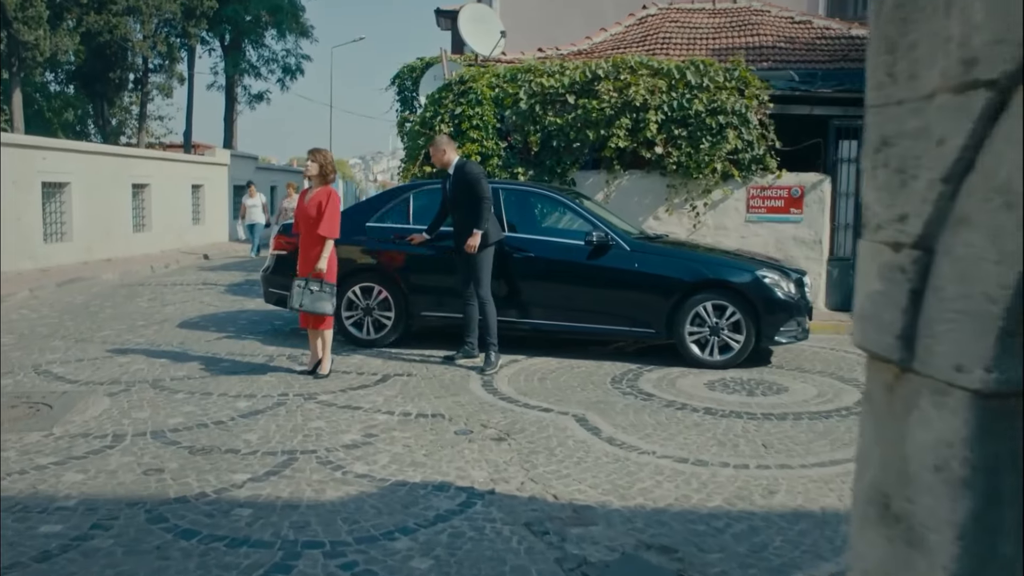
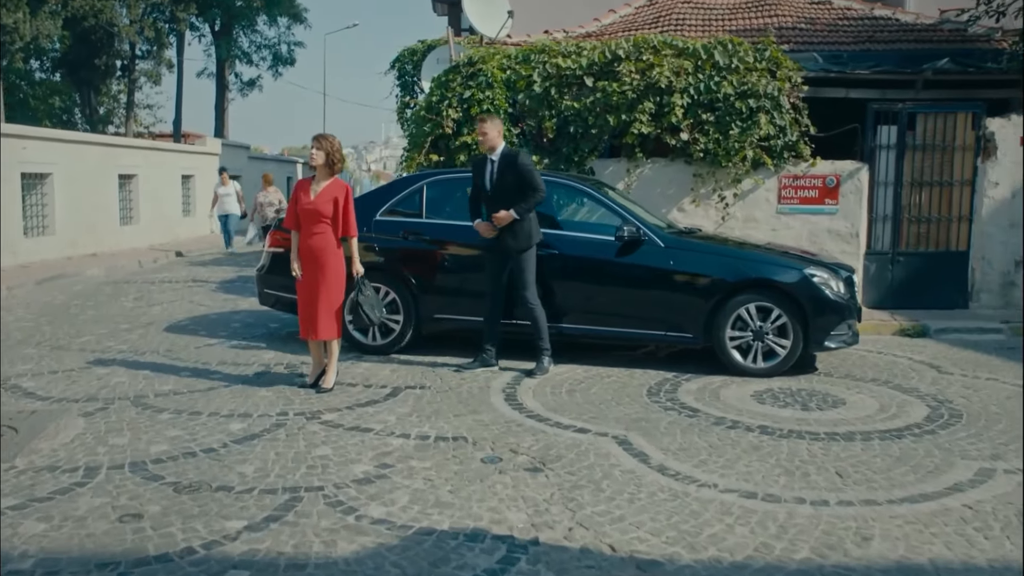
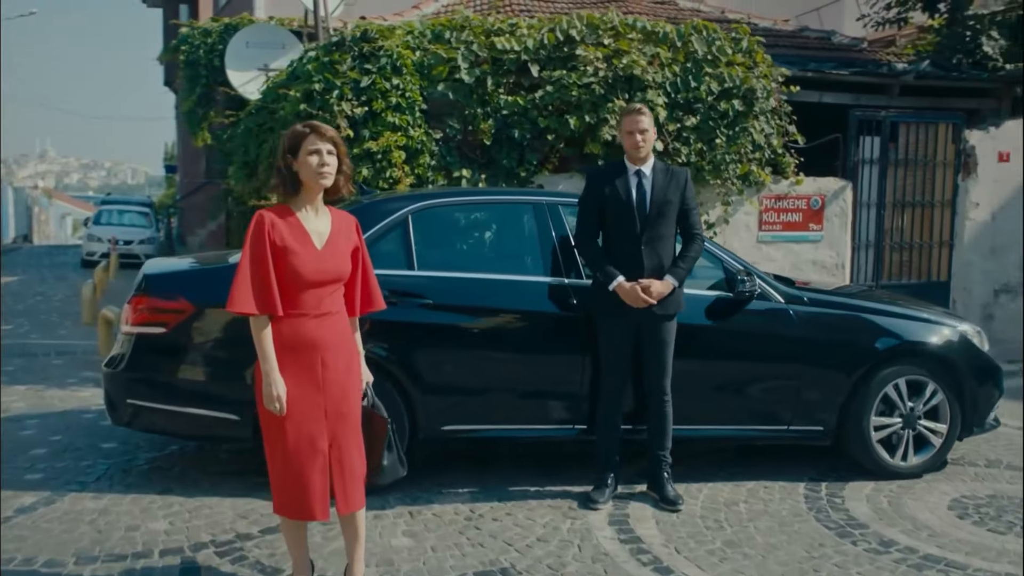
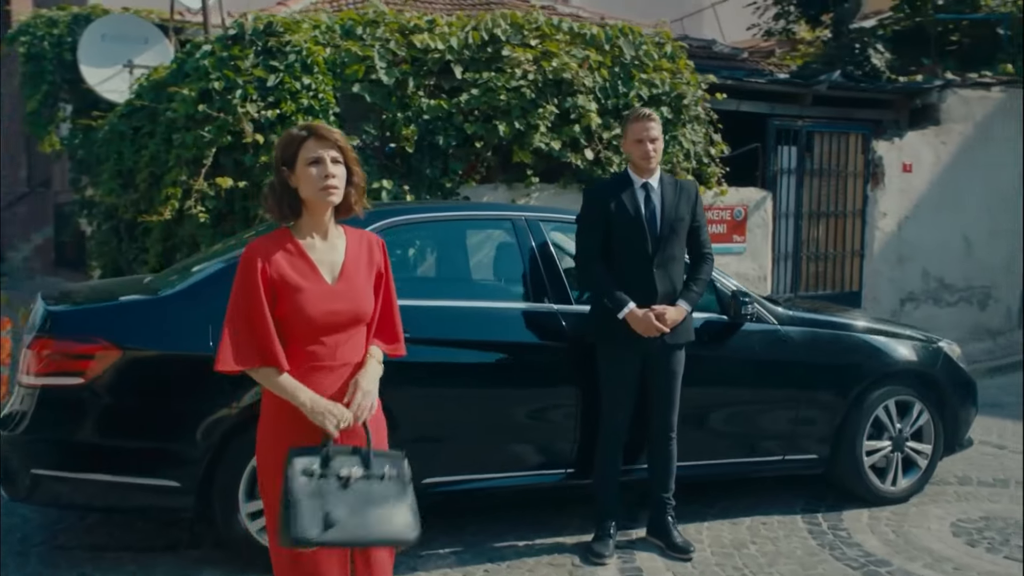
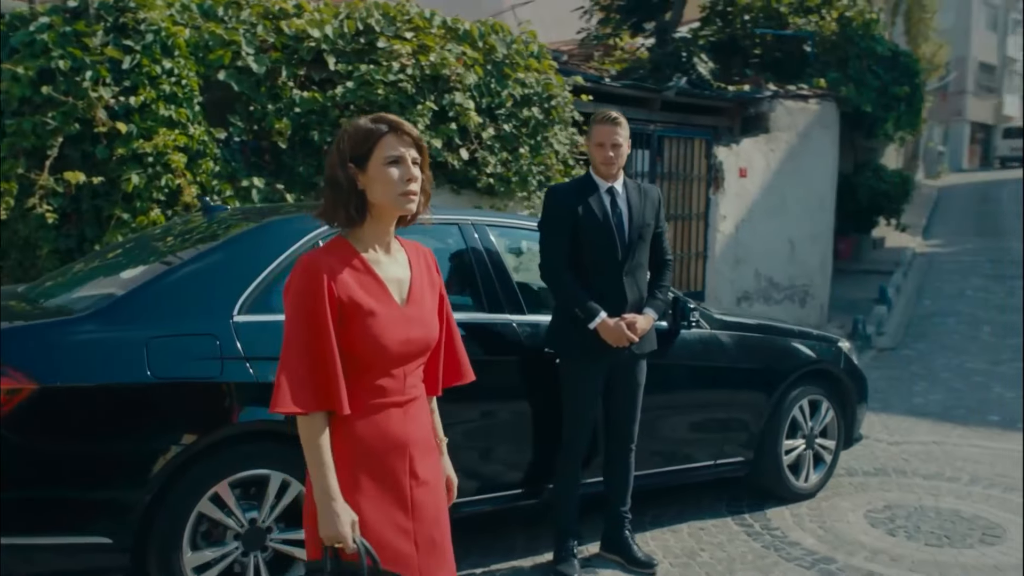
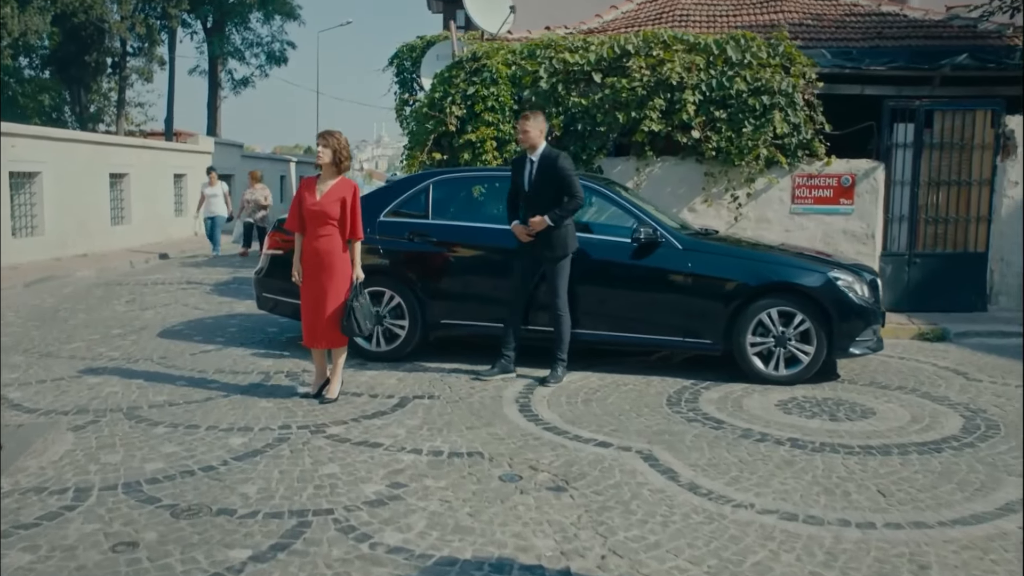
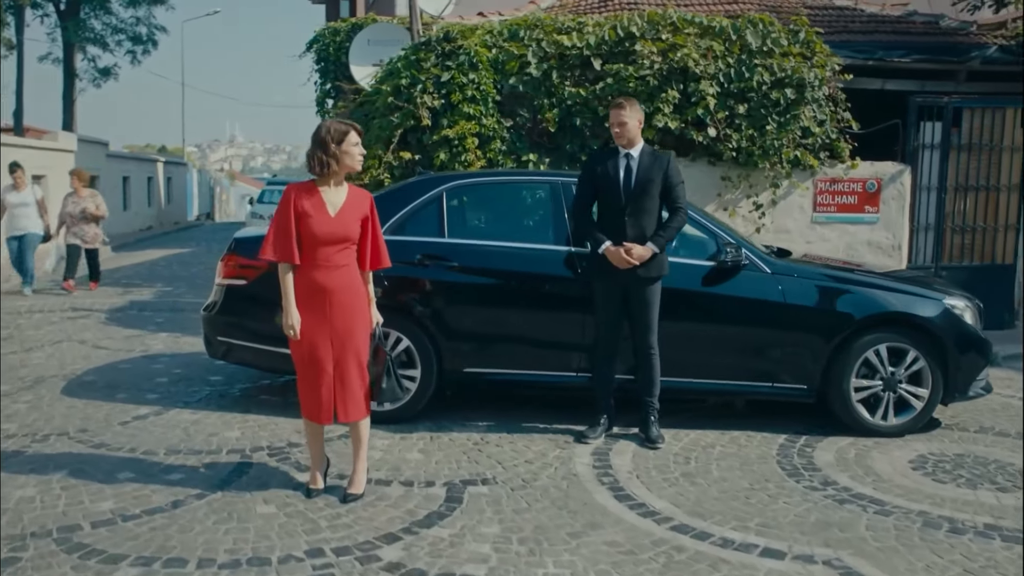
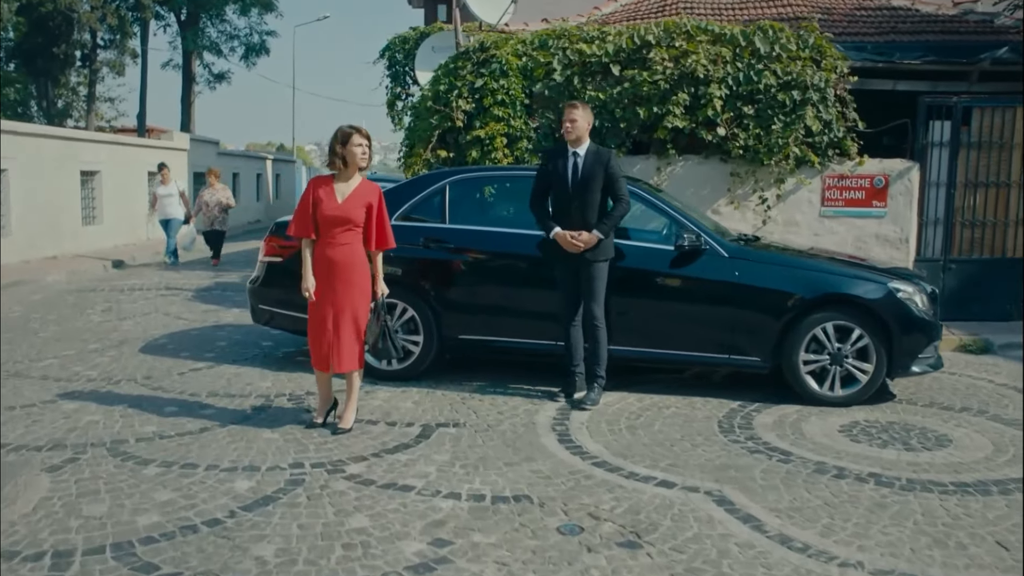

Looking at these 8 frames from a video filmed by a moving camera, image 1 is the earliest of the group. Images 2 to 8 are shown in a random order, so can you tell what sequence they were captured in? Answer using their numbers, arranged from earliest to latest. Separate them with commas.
2, 6, 8, 7, 3, 4, 5
